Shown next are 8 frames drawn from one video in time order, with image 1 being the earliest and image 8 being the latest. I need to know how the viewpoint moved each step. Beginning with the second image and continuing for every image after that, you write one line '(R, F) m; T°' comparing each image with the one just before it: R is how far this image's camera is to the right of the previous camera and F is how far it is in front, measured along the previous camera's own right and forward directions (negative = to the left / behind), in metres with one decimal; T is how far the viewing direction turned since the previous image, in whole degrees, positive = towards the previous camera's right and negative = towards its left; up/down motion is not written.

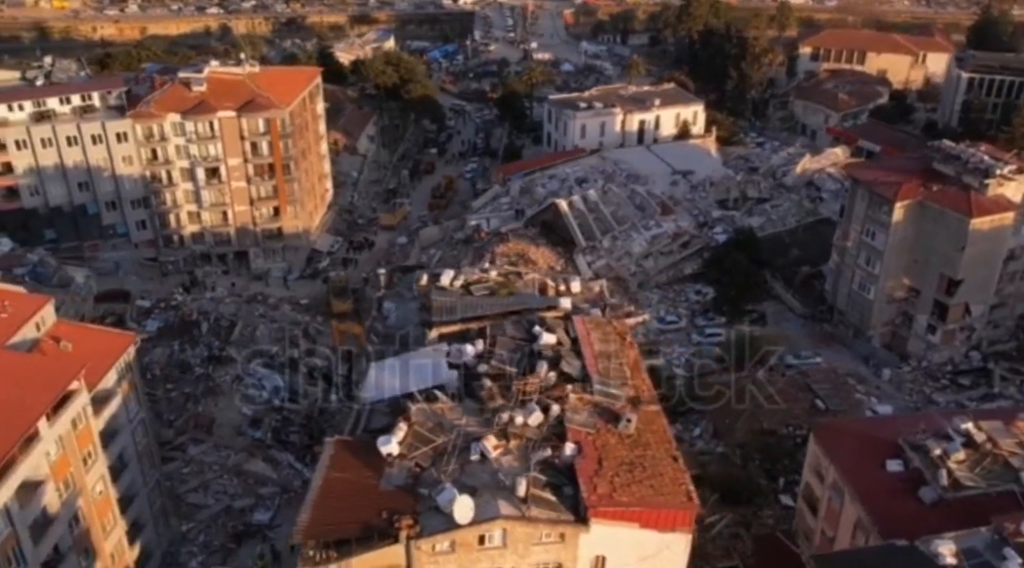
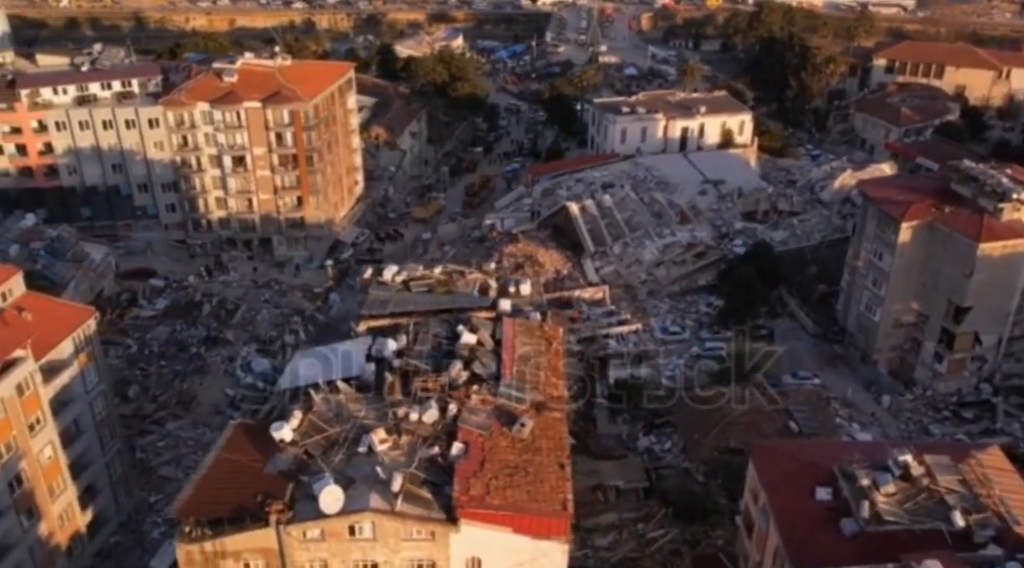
(+4.9, +0.2) m; -6°
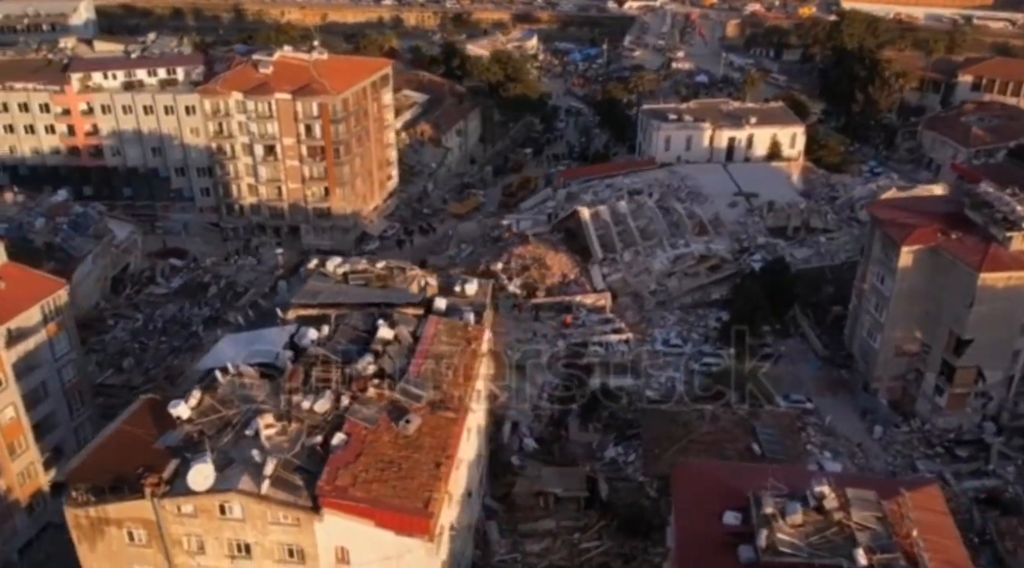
(+5.3, +0.2) m; -7°
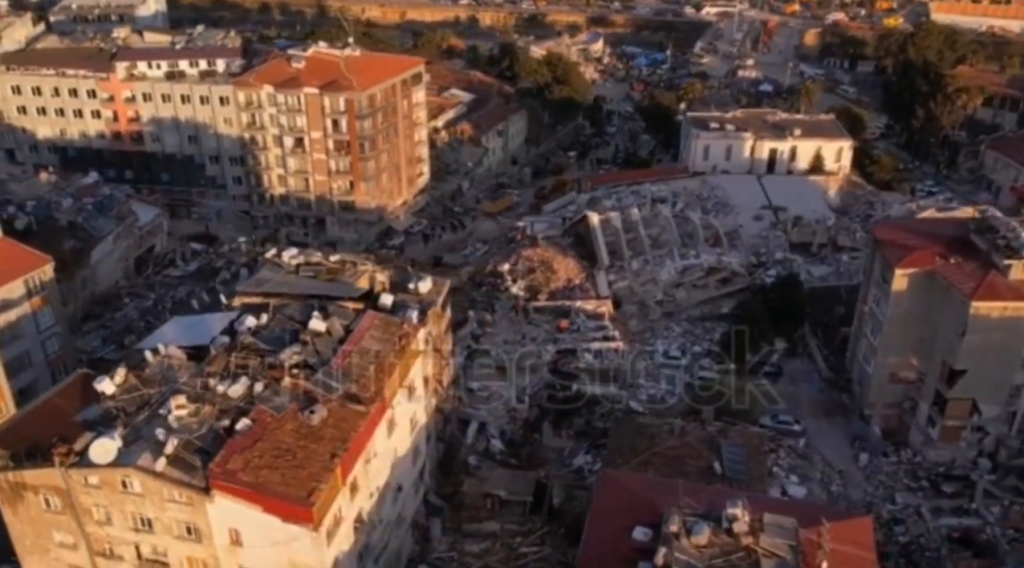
(+4.7, +0.2) m; -6°
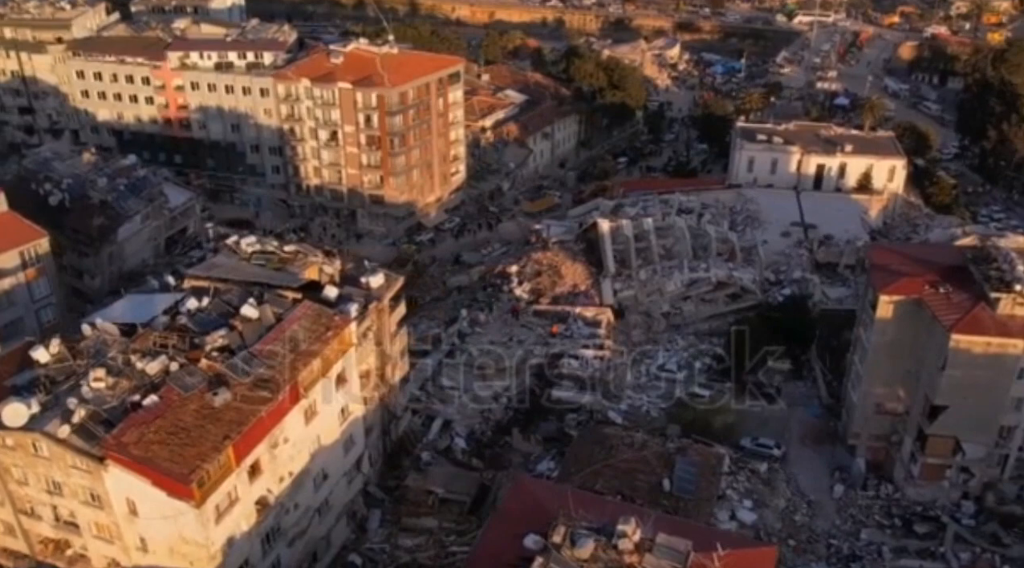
(+5.4, +0.2) m; -7°
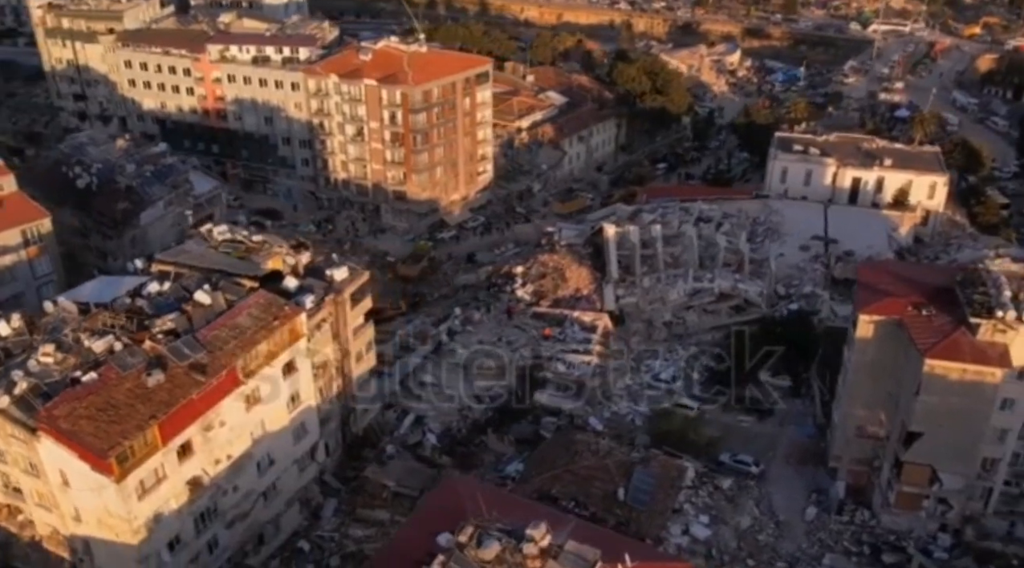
(+4.3, +0.1) m; -5°
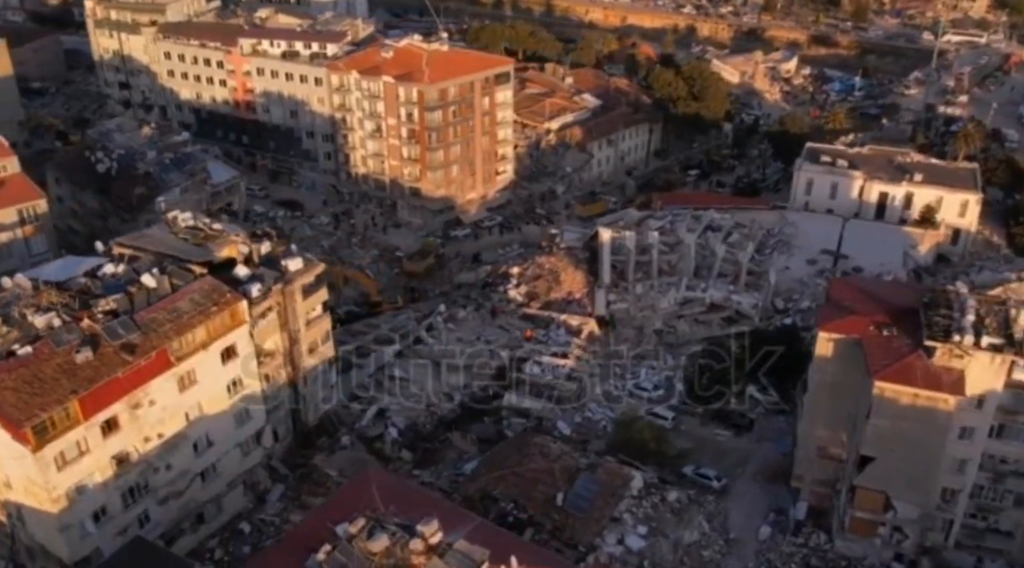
(+4.8, +0.2) m; -5°
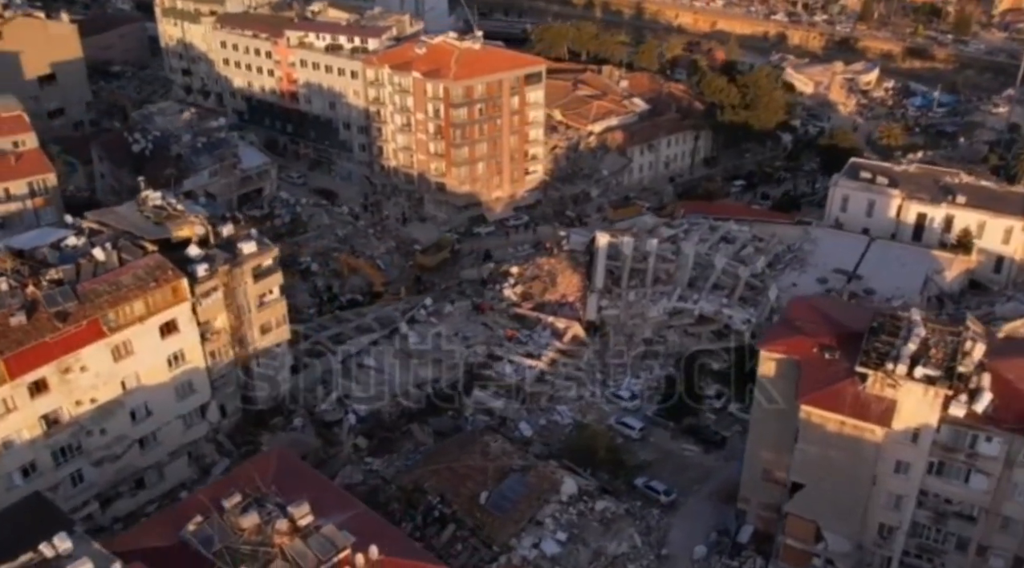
(+6.1, +0.3) m; -7°
